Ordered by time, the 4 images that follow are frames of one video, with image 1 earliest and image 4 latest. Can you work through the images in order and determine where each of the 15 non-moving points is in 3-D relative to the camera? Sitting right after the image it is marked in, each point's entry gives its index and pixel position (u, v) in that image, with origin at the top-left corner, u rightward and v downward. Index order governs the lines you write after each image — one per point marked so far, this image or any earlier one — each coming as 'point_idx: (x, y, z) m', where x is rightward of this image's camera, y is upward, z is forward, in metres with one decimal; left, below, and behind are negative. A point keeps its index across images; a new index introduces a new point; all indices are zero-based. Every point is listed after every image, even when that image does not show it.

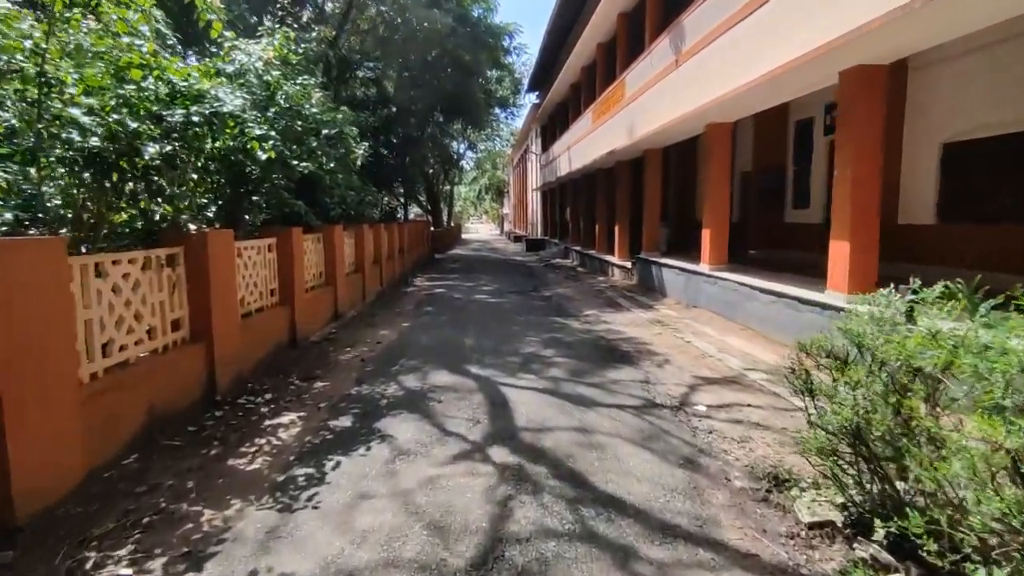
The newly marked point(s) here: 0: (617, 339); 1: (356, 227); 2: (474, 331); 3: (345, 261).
0: (+1.5, -0.7, +8.1) m
1: (-3.1, +1.2, +10.9) m
2: (-0.6, -0.6, +8.2) m
3: (-3.0, +0.5, +9.9) m
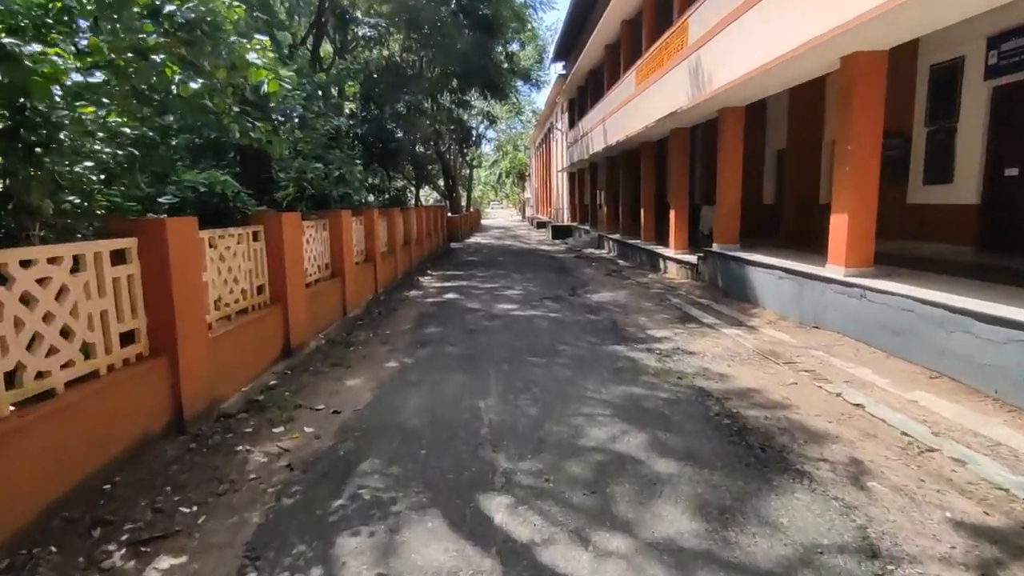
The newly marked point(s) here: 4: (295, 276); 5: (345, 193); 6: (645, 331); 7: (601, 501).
0: (+2.0, -1.0, +5.0) m
1: (-2.6, +1.1, +7.8) m
2: (-0.1, -0.9, +5.1) m
3: (-2.5, +0.3, +6.8) m
4: (-2.4, +0.1, +6.1) m
5: (-2.6, +1.5, +8.5) m
6: (+1.8, -0.6, +7.7) m
7: (+0.5, -1.2, +3.0) m
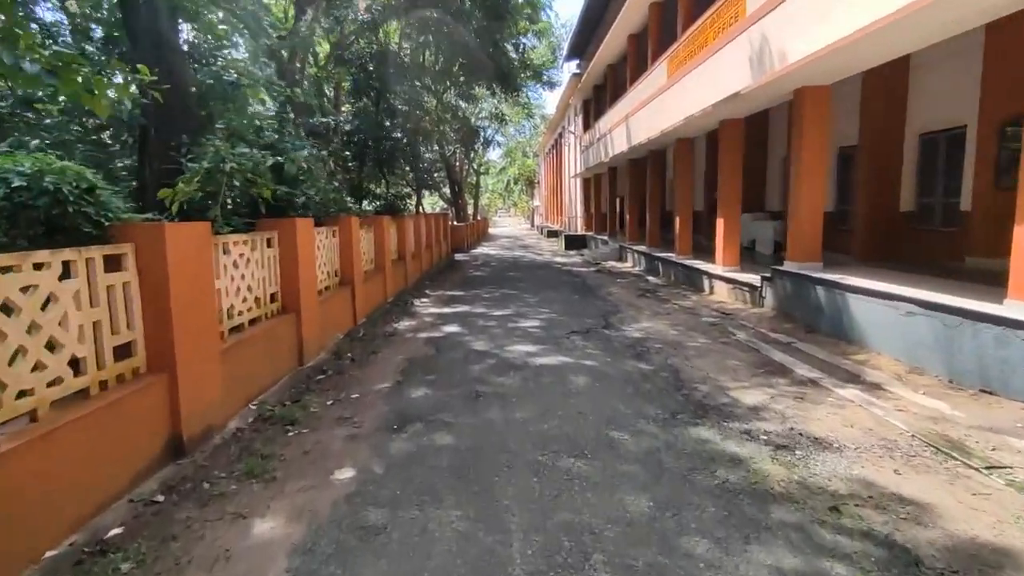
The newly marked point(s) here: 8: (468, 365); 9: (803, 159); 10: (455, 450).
0: (+2.1, -1.3, +2.6) m
1: (-2.3, +0.7, +5.6) m
2: (+0.1, -1.2, +2.8) m
3: (-2.3, -0.1, +4.6) m
4: (-2.2, -0.2, +3.9) m
5: (-2.4, +1.1, +6.3) m
6: (+2.1, -1.0, +5.4) m
7: (+0.6, -1.5, +0.7) m
8: (-0.5, -0.8, +6.0) m
9: (+4.4, +1.9, +8.3) m
10: (-0.4, -1.1, +3.8) m
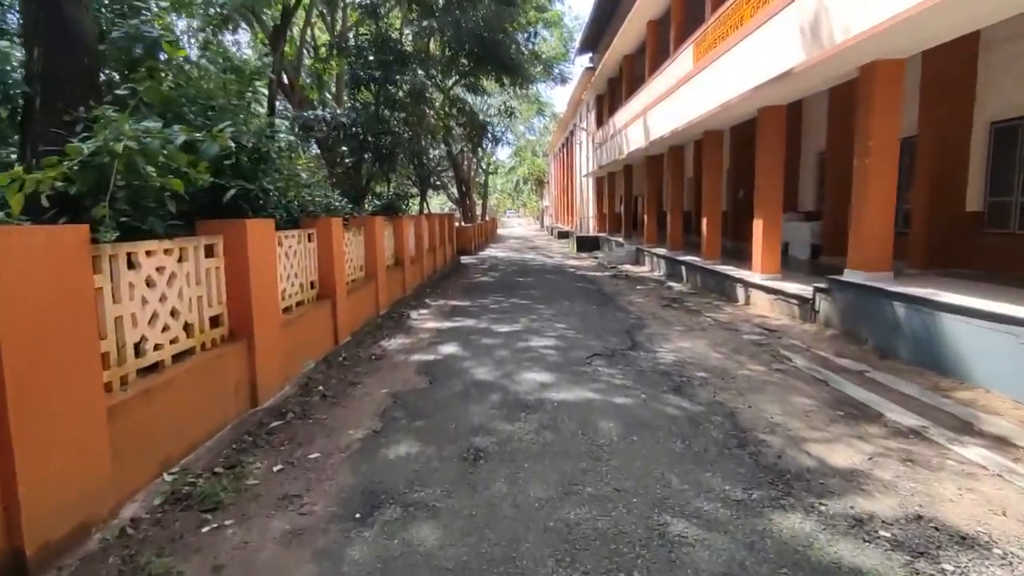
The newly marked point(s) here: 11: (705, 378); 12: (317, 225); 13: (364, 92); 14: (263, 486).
0: (+2.2, -1.5, +1.3) m
1: (-2.2, +0.5, +4.4) m
2: (+0.1, -1.4, +1.5) m
3: (-2.2, -0.3, +3.4) m
4: (-2.1, -0.4, +2.7) m
5: (-2.3, +0.9, +5.1) m
6: (+2.2, -1.2, +4.1) m
7: (+0.6, -1.7, -0.6) m
8: (-0.4, -1.0, +4.8) m
9: (+4.5, +1.7, +7.0) m
10: (-0.3, -1.3, +2.6) m
11: (+2.1, -0.9, +5.9) m
12: (-2.2, +0.7, +6.5) m
13: (-4.0, +5.2, +14.8) m
14: (-1.5, -1.2, +3.4) m
